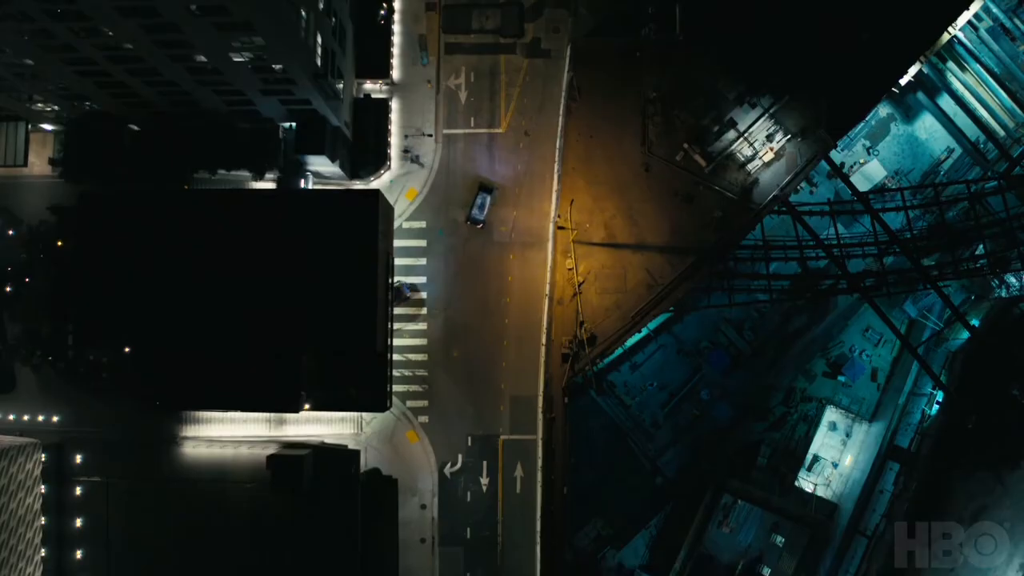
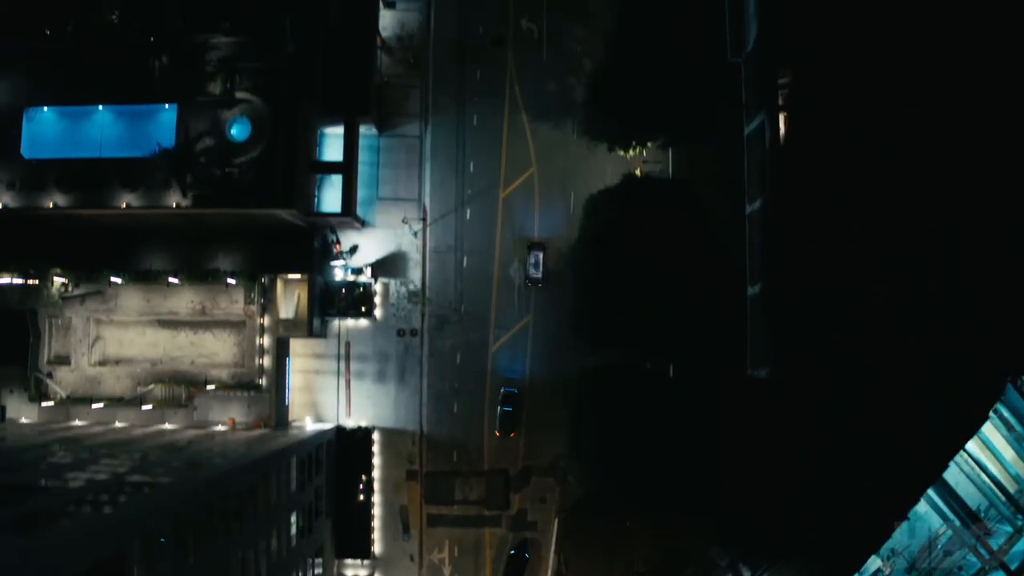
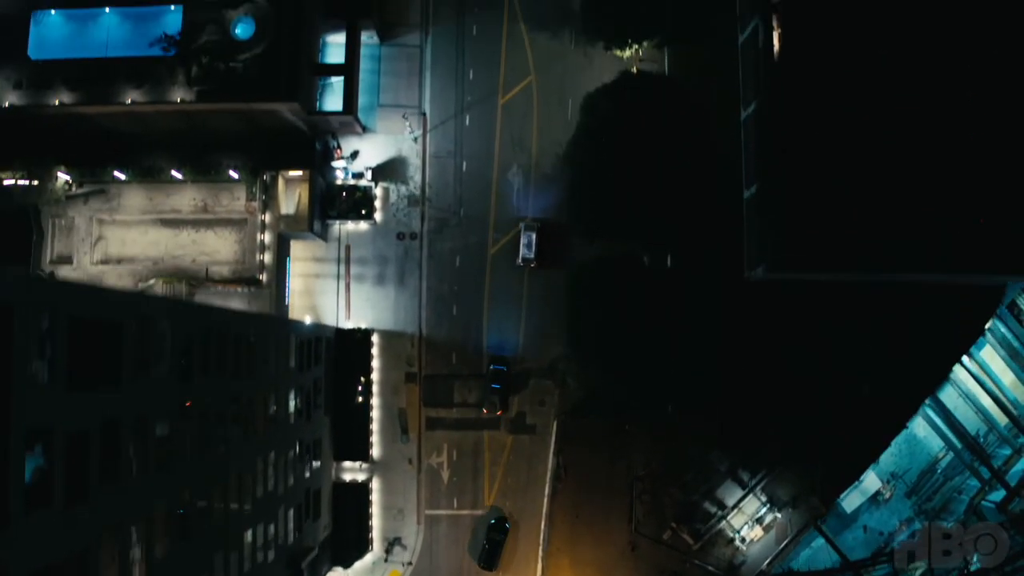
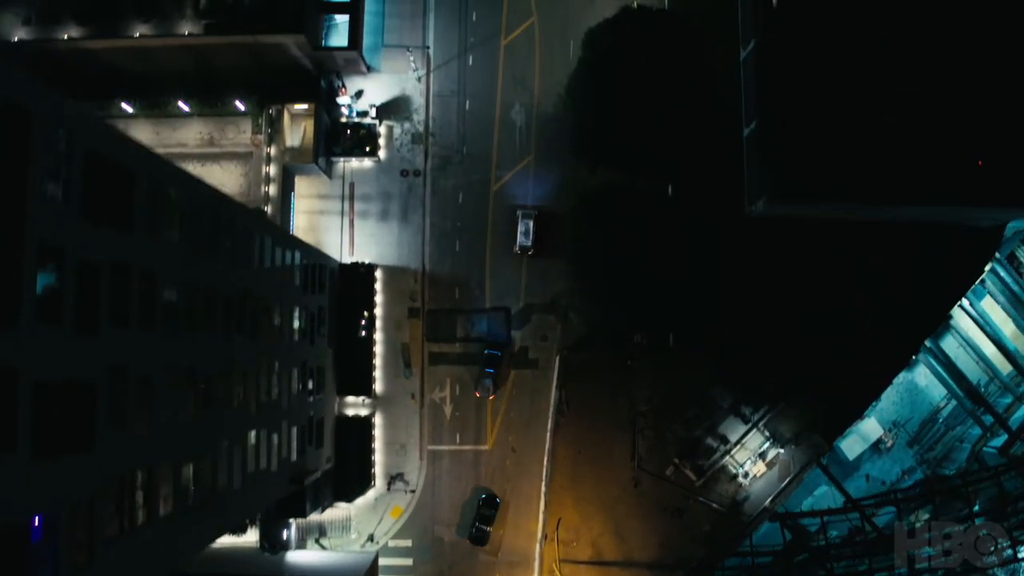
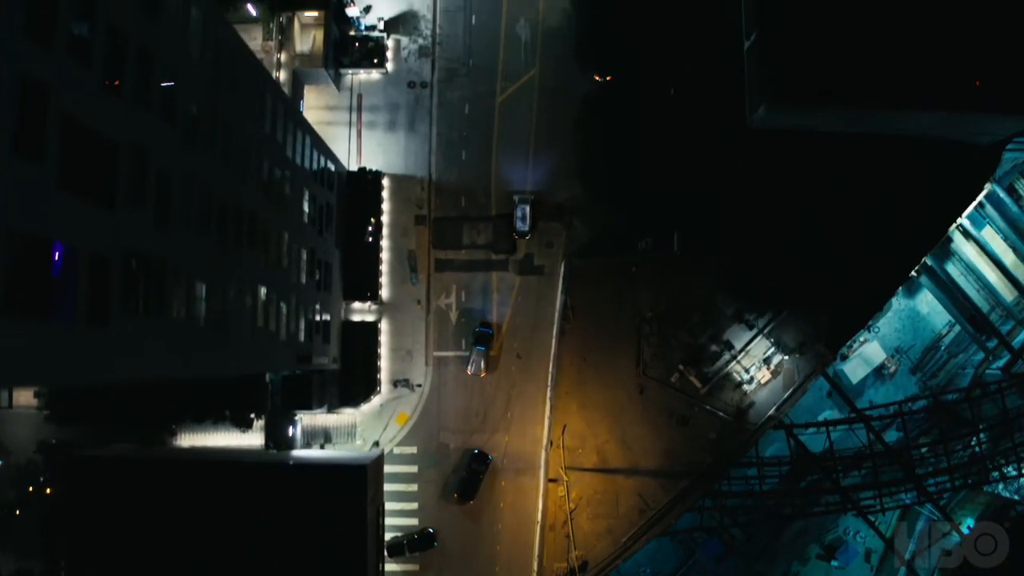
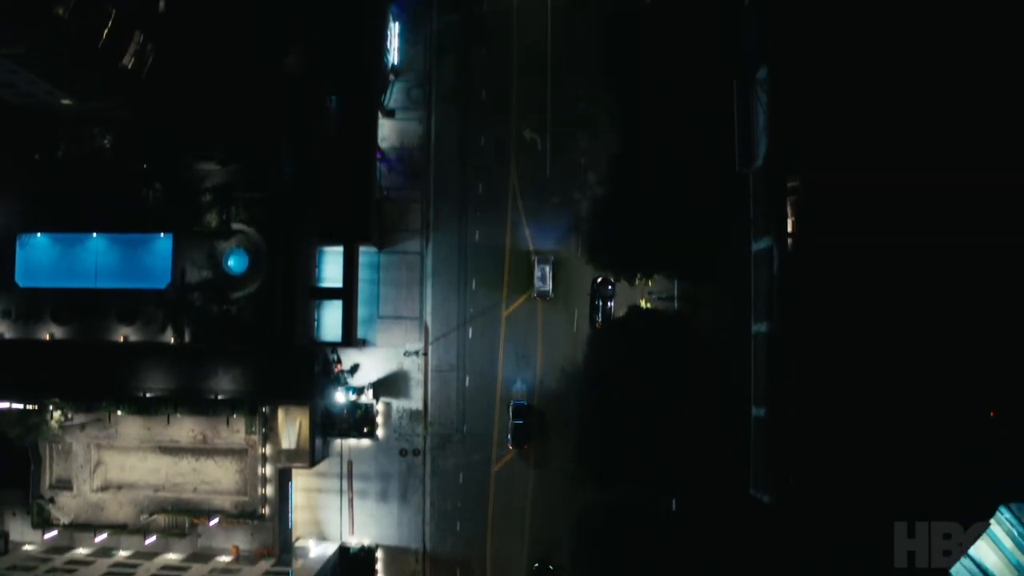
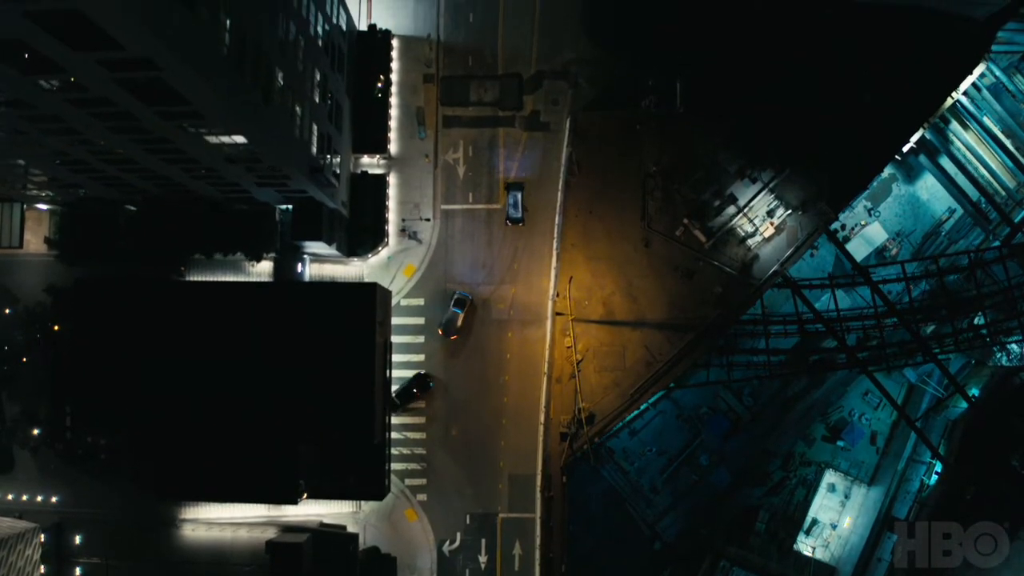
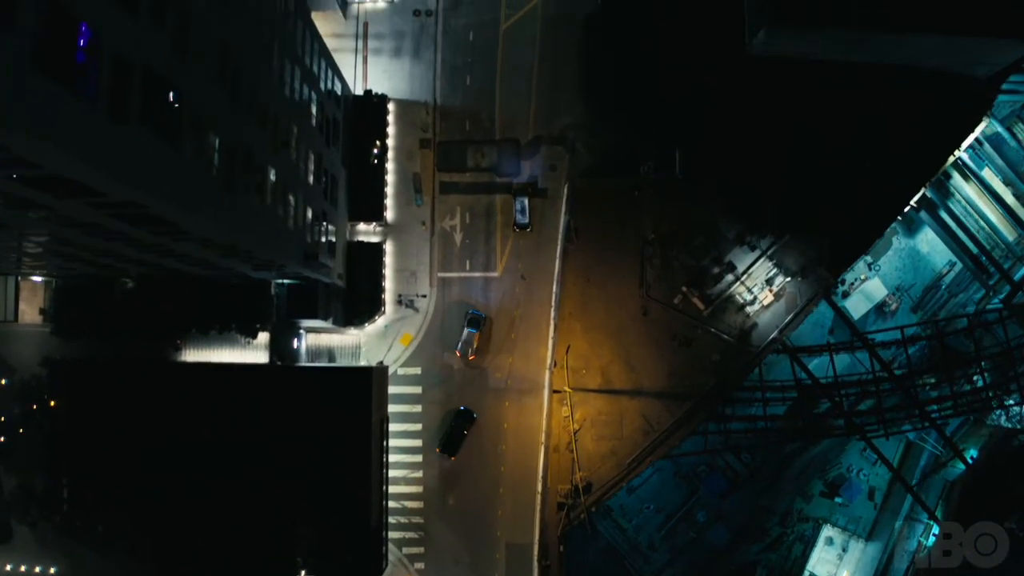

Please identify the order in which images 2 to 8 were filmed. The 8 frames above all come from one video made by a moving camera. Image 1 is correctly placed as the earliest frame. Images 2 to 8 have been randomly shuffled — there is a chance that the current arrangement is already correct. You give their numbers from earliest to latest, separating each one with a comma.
7, 8, 5, 4, 3, 2, 6
